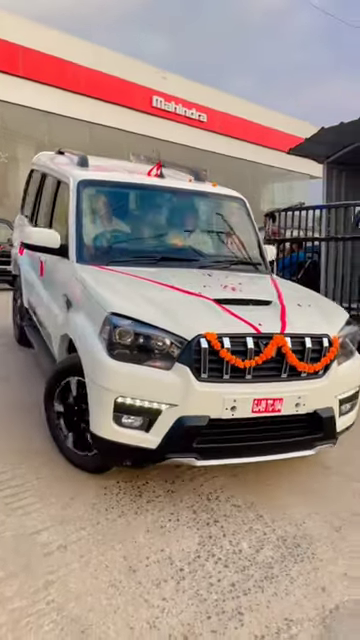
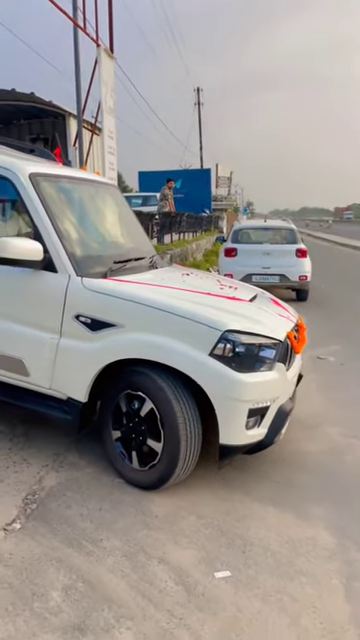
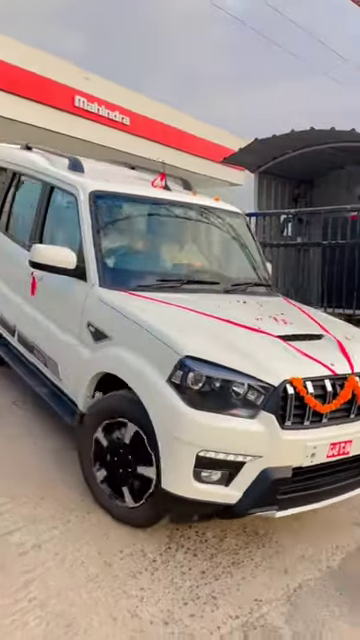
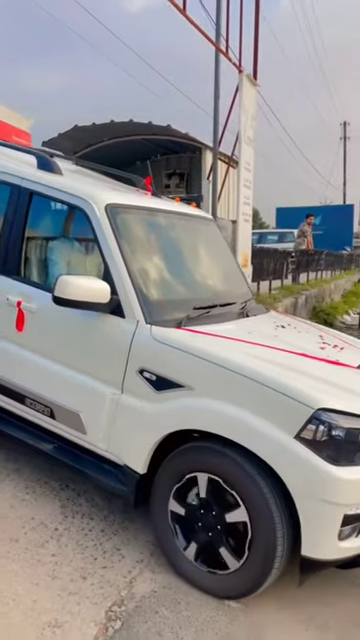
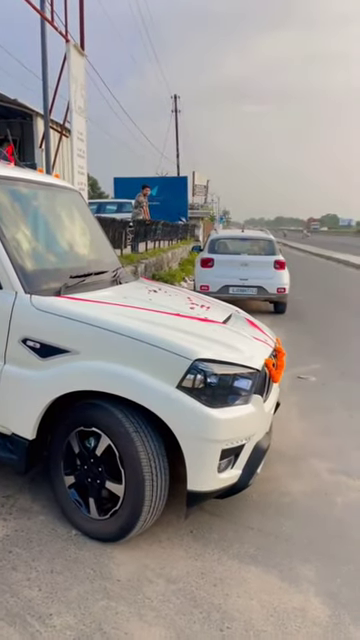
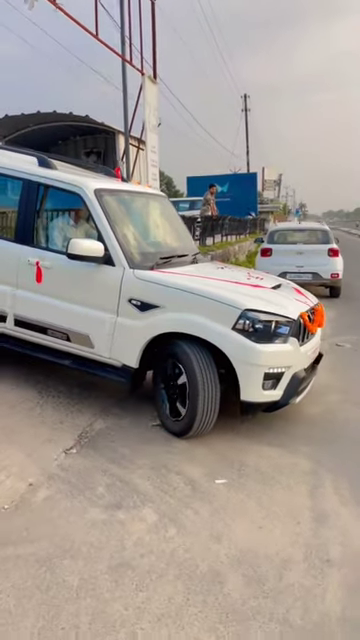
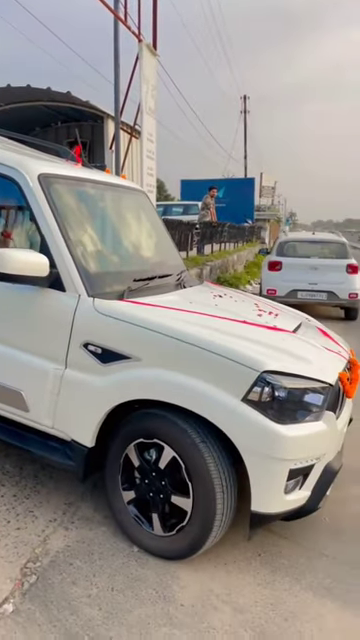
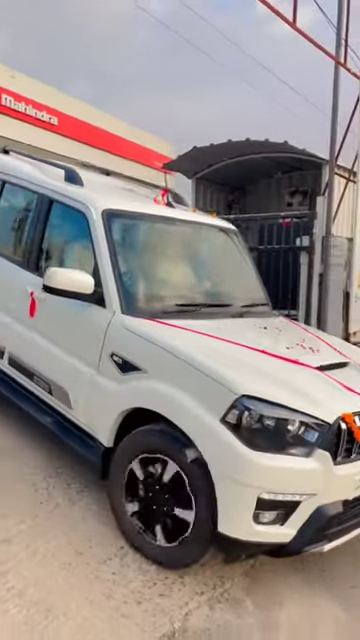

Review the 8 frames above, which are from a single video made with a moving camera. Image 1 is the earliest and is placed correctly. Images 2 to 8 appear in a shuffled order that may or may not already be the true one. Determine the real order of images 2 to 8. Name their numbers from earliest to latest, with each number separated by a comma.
3, 8, 4, 7, 5, 2, 6
